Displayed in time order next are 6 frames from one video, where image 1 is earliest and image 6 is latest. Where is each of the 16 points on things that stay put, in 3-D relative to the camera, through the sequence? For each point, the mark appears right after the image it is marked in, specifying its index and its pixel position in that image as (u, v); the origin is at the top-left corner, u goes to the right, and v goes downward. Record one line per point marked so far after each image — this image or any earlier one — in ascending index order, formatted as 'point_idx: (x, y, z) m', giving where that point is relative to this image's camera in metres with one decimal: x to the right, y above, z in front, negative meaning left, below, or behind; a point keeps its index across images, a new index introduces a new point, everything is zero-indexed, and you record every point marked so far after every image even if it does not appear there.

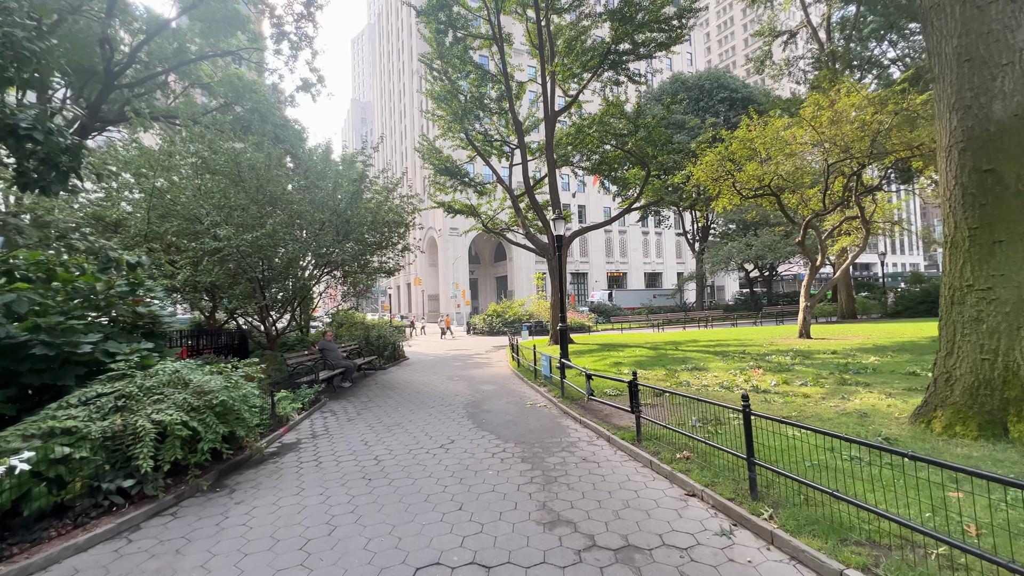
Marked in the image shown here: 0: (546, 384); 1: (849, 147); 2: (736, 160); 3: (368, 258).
0: (+0.7, -1.9, +8.7) m
1: (+11.7, +4.8, +15.5) m
2: (+9.1, +5.2, +18.4) m
3: (-4.1, +0.9, +13.0) m
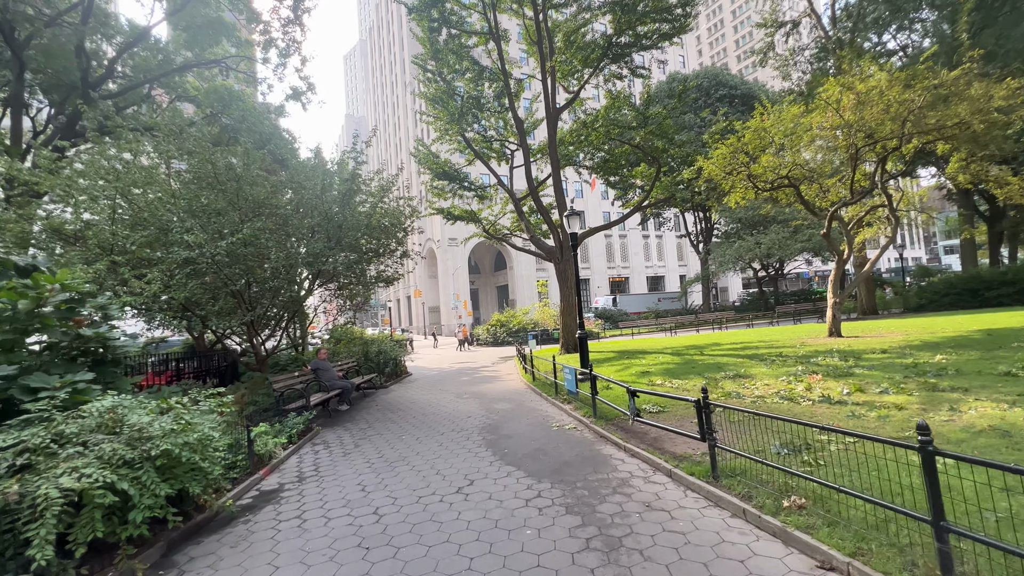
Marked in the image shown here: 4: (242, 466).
0: (+1.0, -1.9, +7.6) m
1: (+11.8, +5.1, +14.5) m
2: (+9.2, +5.2, +17.4) m
3: (-3.9, +0.6, +11.9) m
4: (-3.0, -2.0, +5.0) m
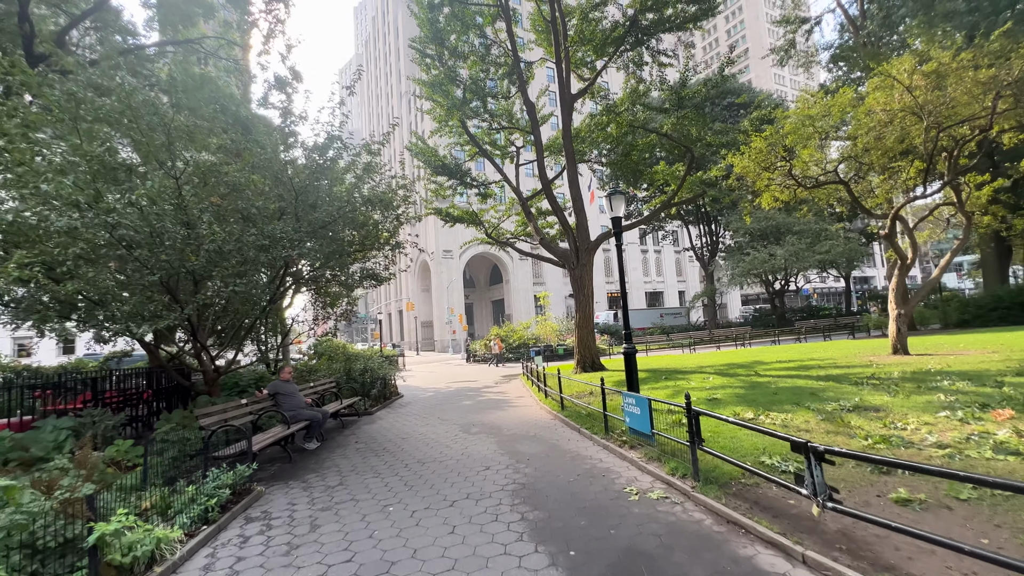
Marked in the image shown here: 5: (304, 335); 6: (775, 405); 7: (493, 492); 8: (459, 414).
0: (+1.5, -1.8, +5.2) m
1: (+12.2, +4.8, +12.6) m
2: (+9.5, +4.9, +15.4) m
3: (-3.5, +0.5, +9.5) m
4: (-2.5, -1.8, +2.6) m
5: (-6.3, -1.4, +13.6) m
6: (+3.9, -1.7, +6.6) m
7: (-0.2, -2.0, +4.5) m
8: (-1.2, -2.8, +10.0) m
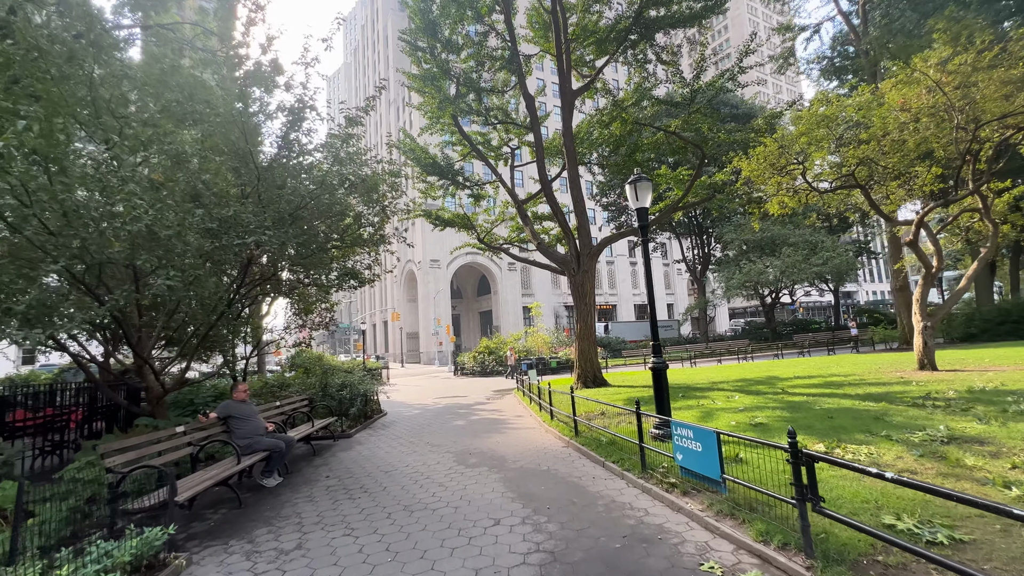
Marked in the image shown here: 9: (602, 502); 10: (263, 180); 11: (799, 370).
0: (+1.6, -1.8, +4.0) m
1: (+12.2, +4.5, +11.8) m
2: (+9.4, +4.5, +14.6) m
3: (-3.4, +0.5, +8.2) m
4: (-2.3, -1.6, +1.2) m
5: (-6.3, -1.5, +12.1) m
6: (+4.0, -1.8, +5.4) m
7: (0.0, -2.0, +3.2) m
8: (-1.2, -2.9, +8.6) m
9: (+0.9, -2.0, +4.3) m
10: (-3.8, +1.6, +7.0) m
11: (+8.9, -2.6, +14.0) m
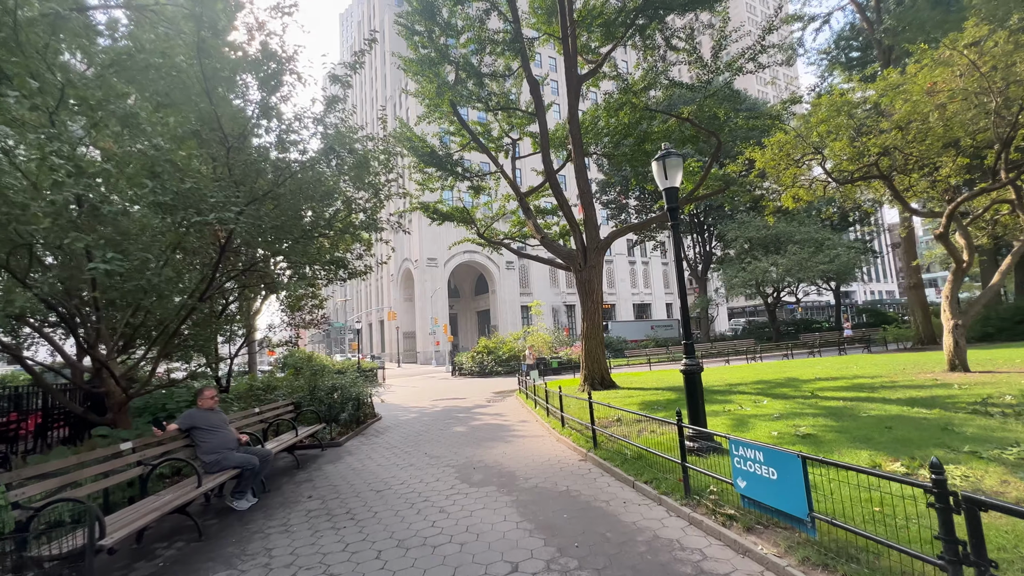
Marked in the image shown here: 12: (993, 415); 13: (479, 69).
0: (+1.8, -1.7, +3.2) m
1: (+12.3, +4.6, +11.1) m
2: (+9.5, +4.6, +13.8) m
3: (-3.3, +0.6, +7.4) m
4: (-2.1, -1.5, +0.4) m
5: (-6.2, -1.4, +11.2) m
6: (+4.1, -1.7, +4.6) m
7: (+0.1, -1.8, +2.3) m
8: (-1.0, -2.7, +7.8) m
9: (+1.0, -1.9, +3.5) m
10: (-3.7, +1.7, +6.1) m
11: (+9.0, -2.4, +13.2) m
12: (+6.3, -1.7, +5.9) m
13: (-1.1, +7.5, +15.2) m
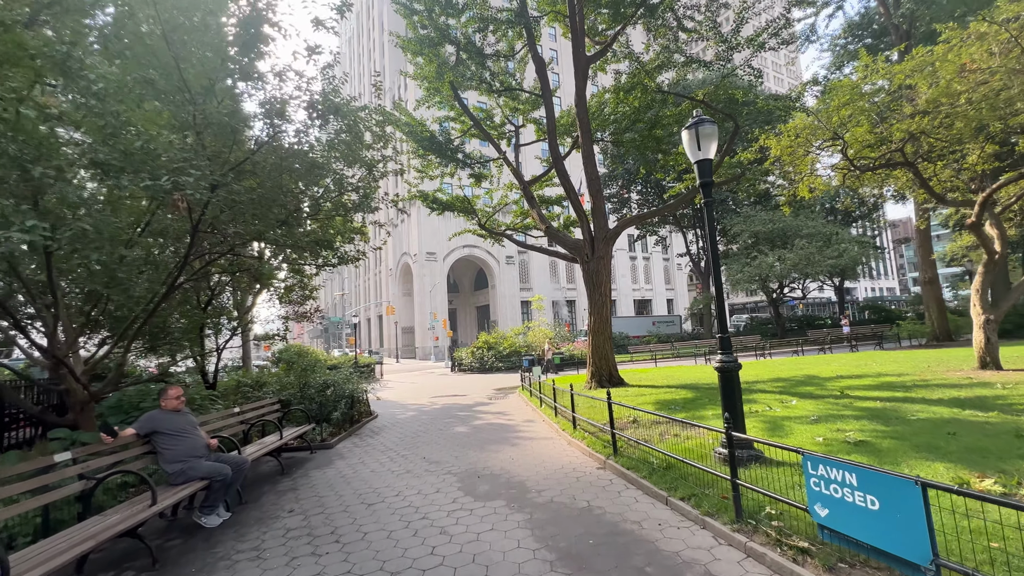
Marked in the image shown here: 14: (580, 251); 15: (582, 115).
0: (+1.9, -1.6, +2.5) m
1: (+12.4, +4.8, +10.4) m
2: (+9.6, +4.8, +13.1) m
3: (-3.2, +0.8, +6.6) m
4: (-2.0, -1.4, -0.3) m
5: (-6.1, -1.1, +10.5) m
6: (+4.3, -1.5, +4.0) m
7: (+0.3, -1.7, +1.7) m
8: (-0.9, -2.6, +7.1) m
9: (+1.1, -1.8, +2.8) m
10: (-3.5, +1.9, +5.4) m
11: (+9.1, -2.2, +12.6) m
12: (+6.4, -1.5, +5.2) m
13: (-0.9, +7.7, +14.4) m
14: (+2.0, +1.1, +13.6) m
15: (+2.1, +5.2, +13.6) m
